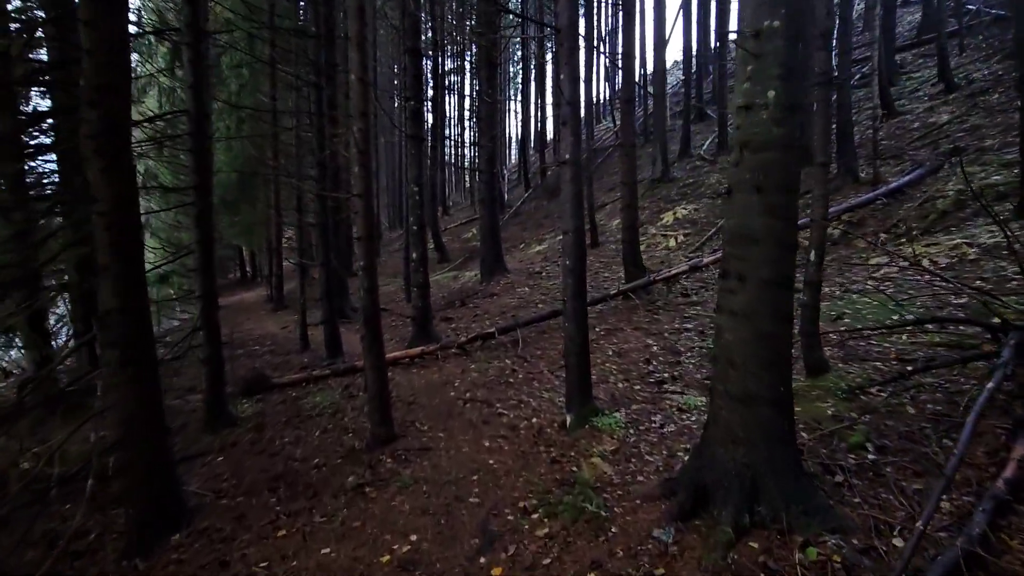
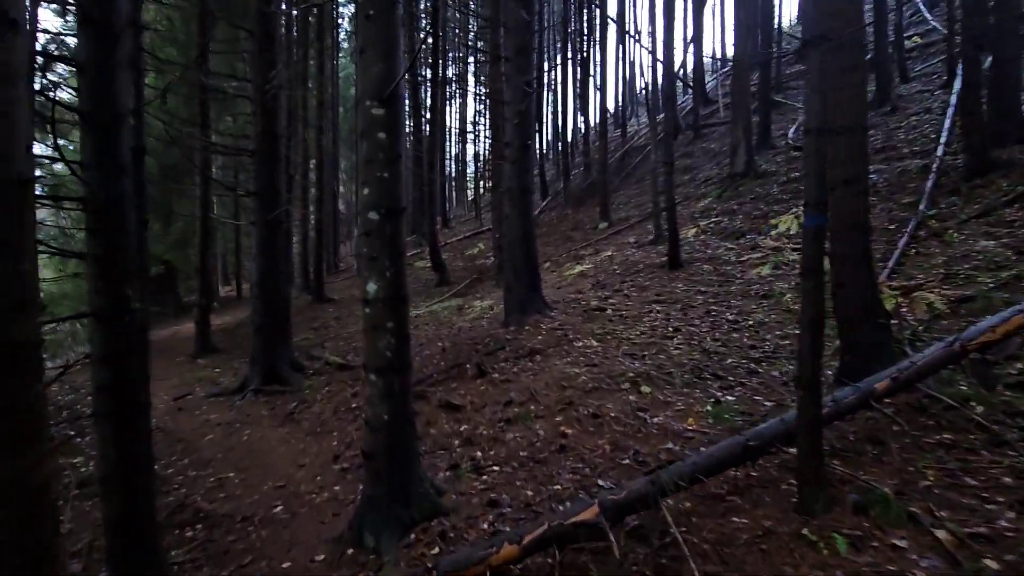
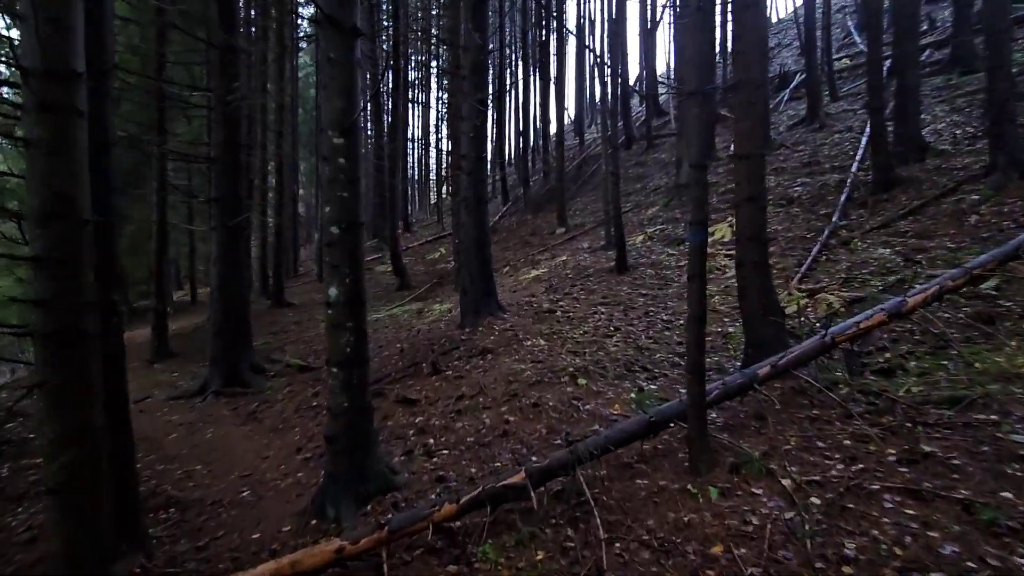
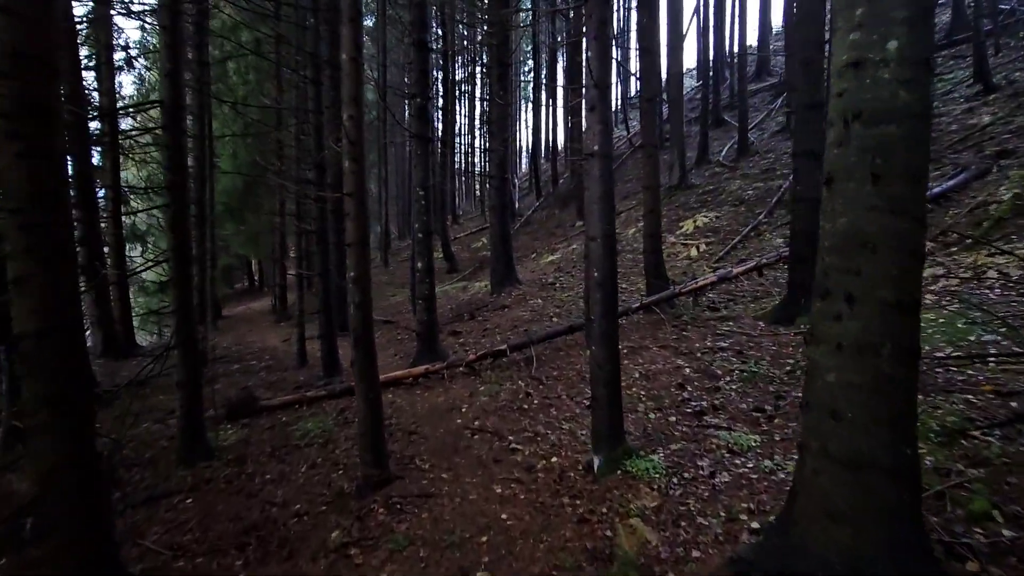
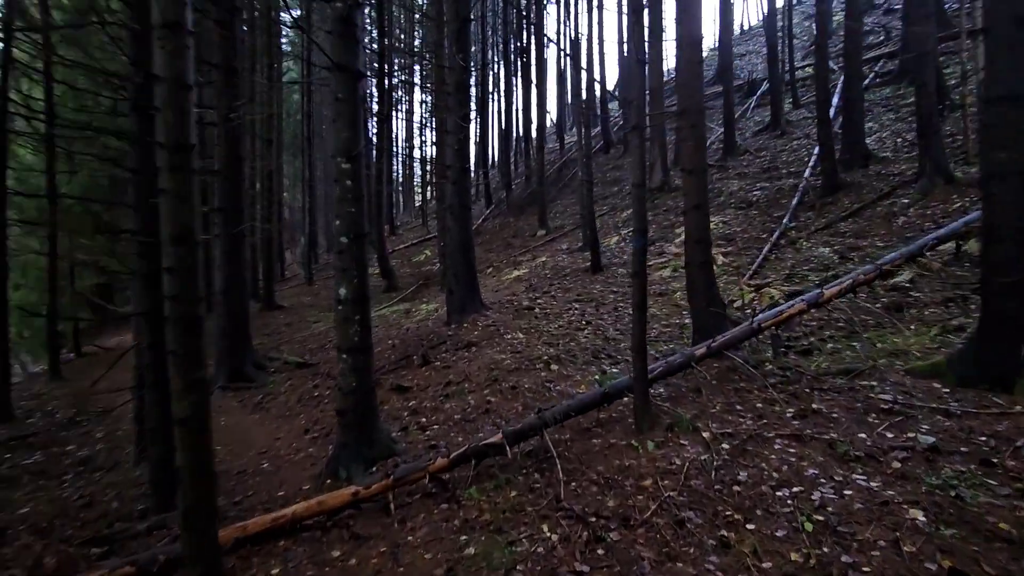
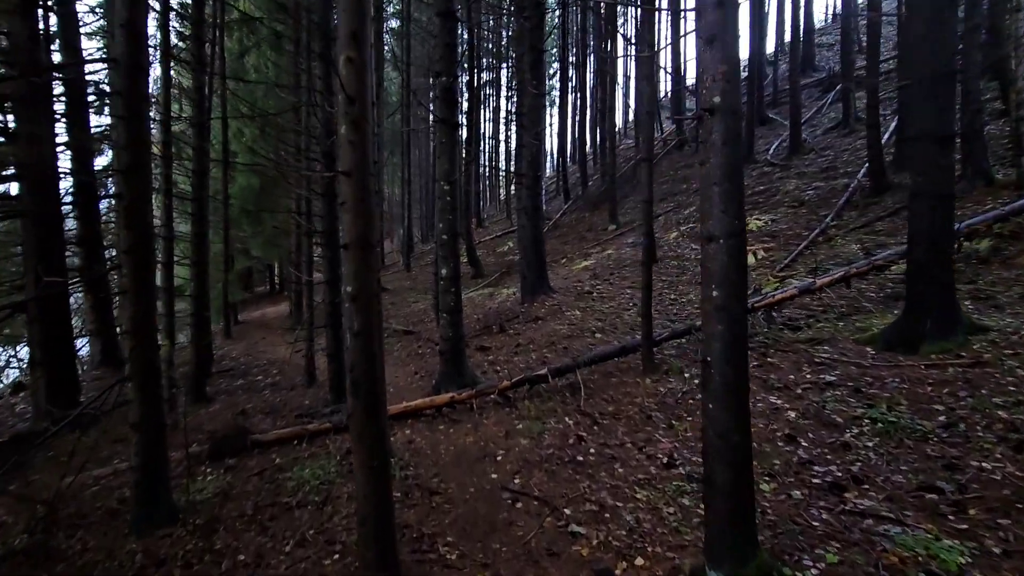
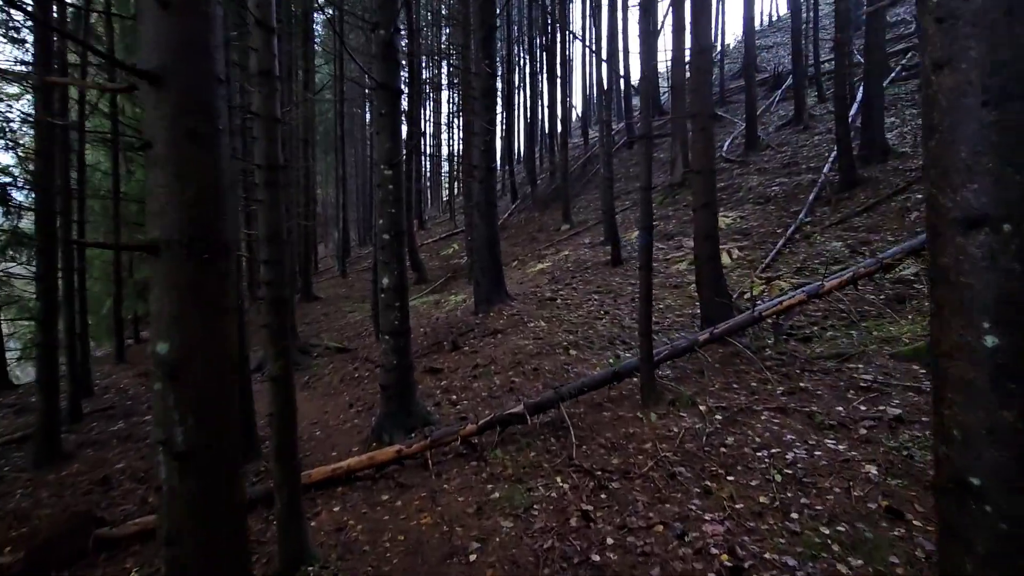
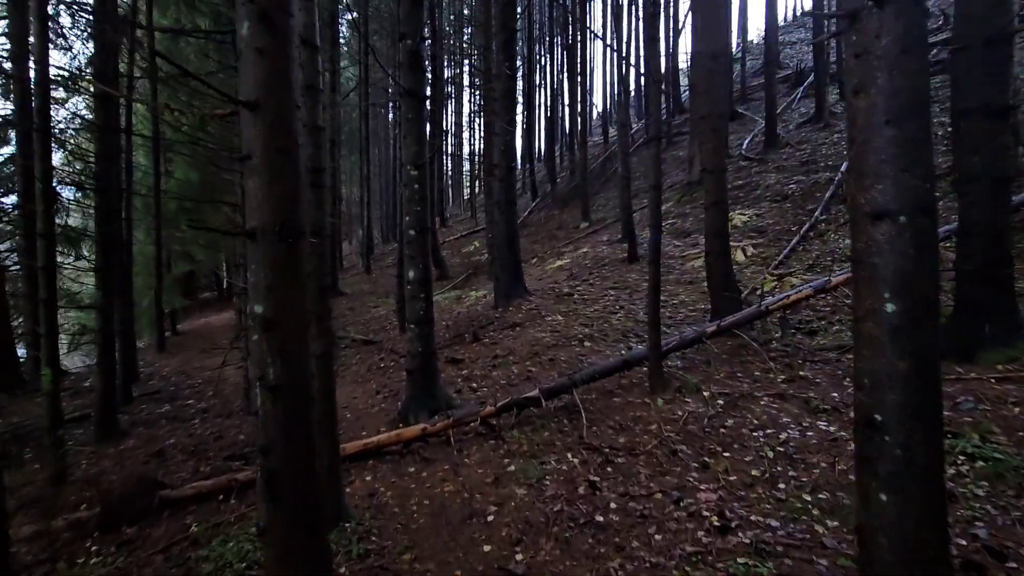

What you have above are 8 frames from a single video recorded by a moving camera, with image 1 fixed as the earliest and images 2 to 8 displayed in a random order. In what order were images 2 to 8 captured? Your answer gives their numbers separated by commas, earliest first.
4, 6, 8, 7, 5, 3, 2
